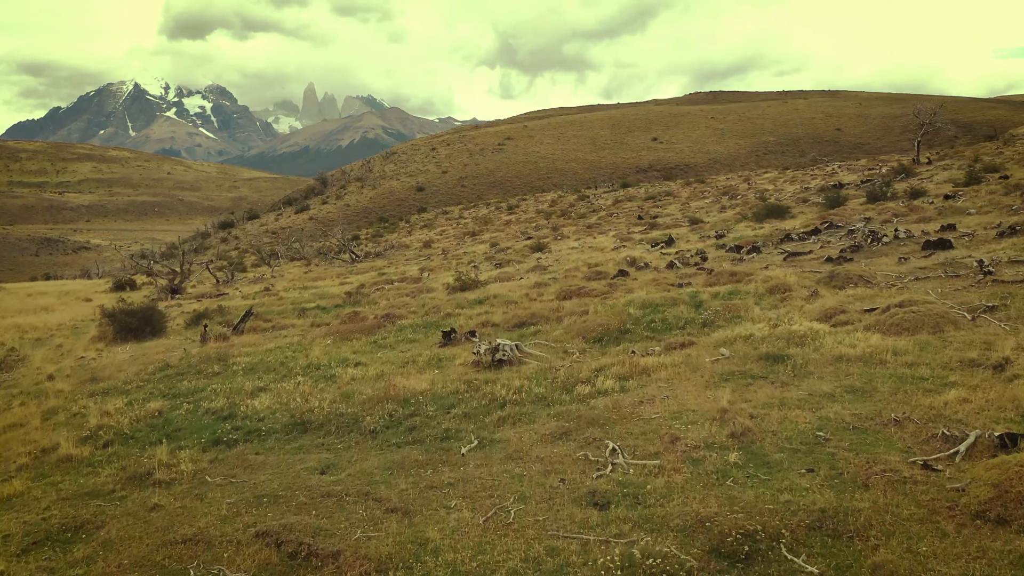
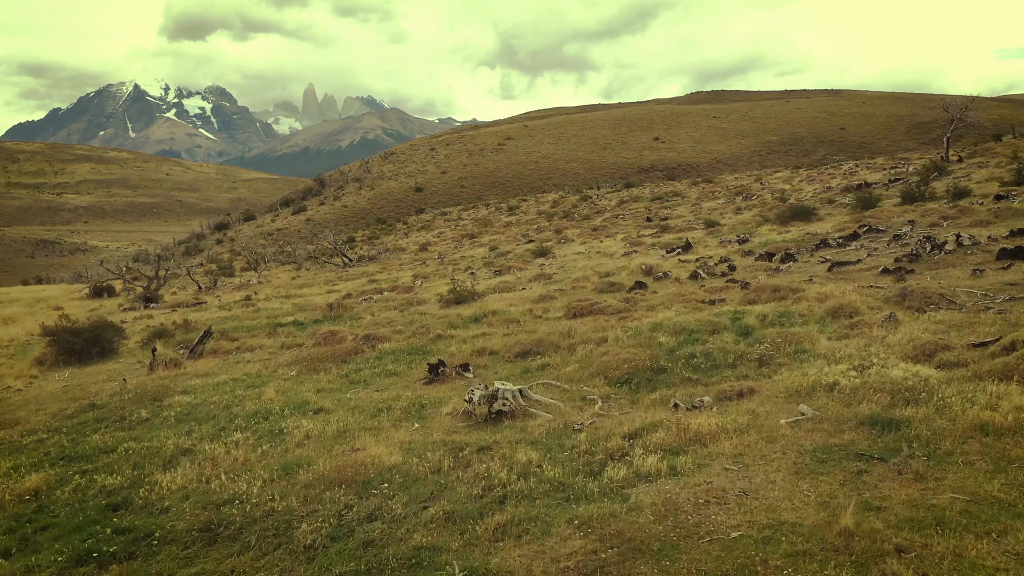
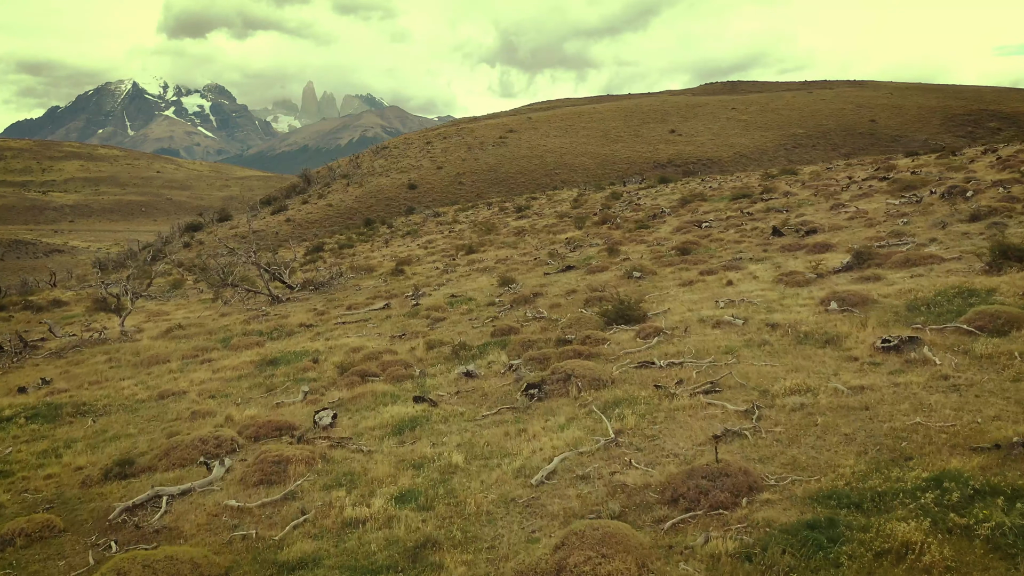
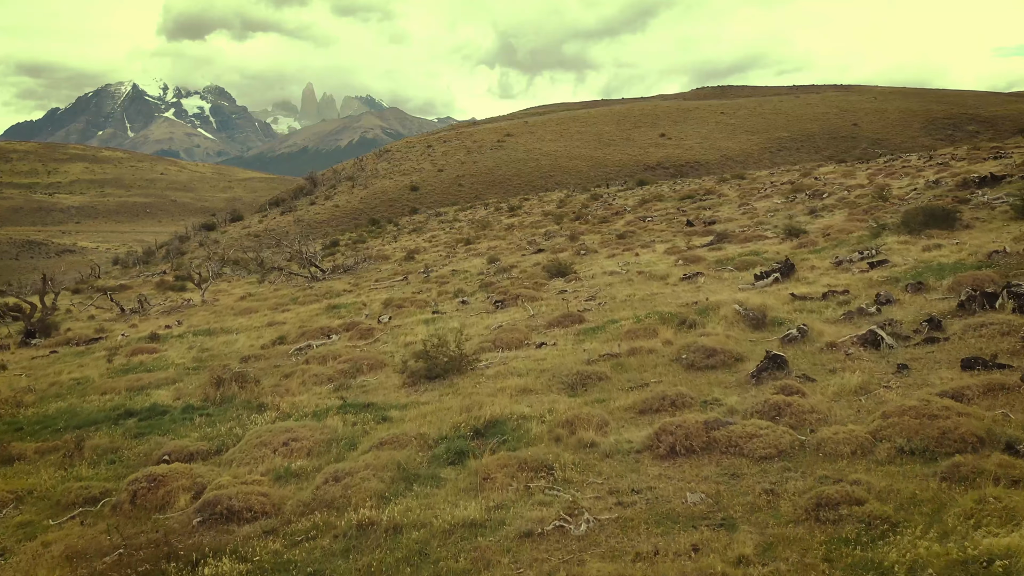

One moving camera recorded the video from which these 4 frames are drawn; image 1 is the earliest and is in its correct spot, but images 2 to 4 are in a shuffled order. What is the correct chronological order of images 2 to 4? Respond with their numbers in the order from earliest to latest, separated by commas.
2, 4, 3
